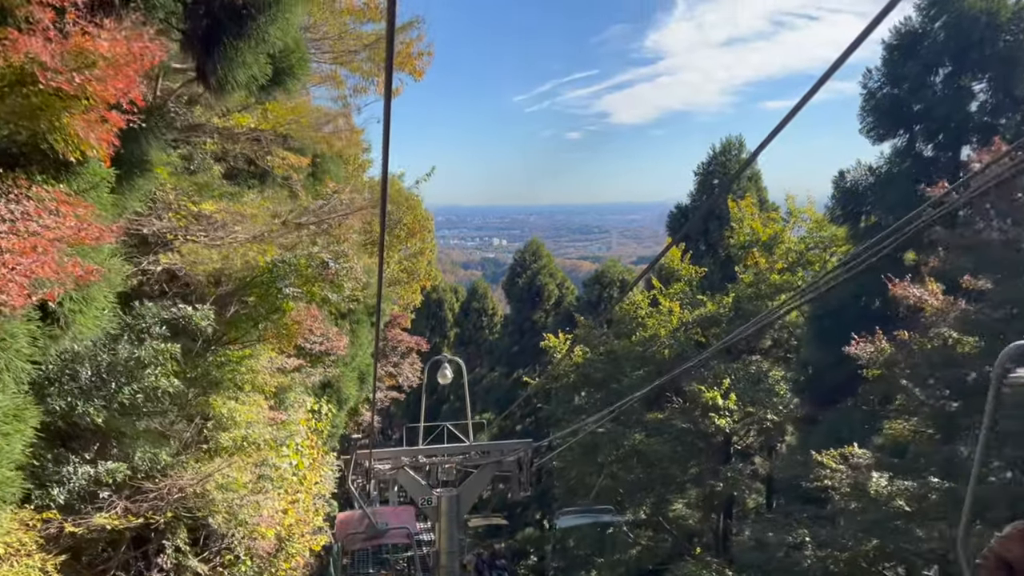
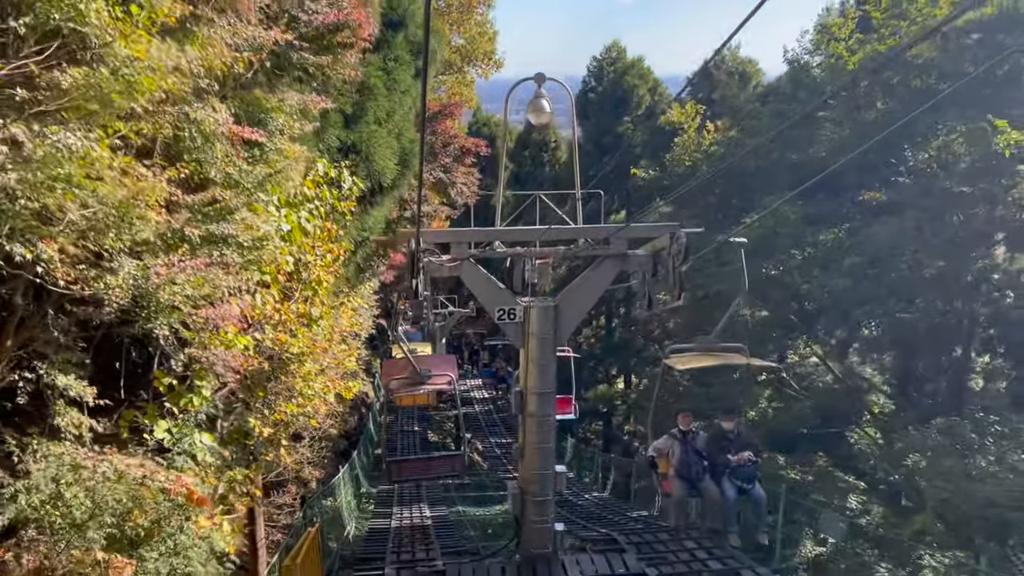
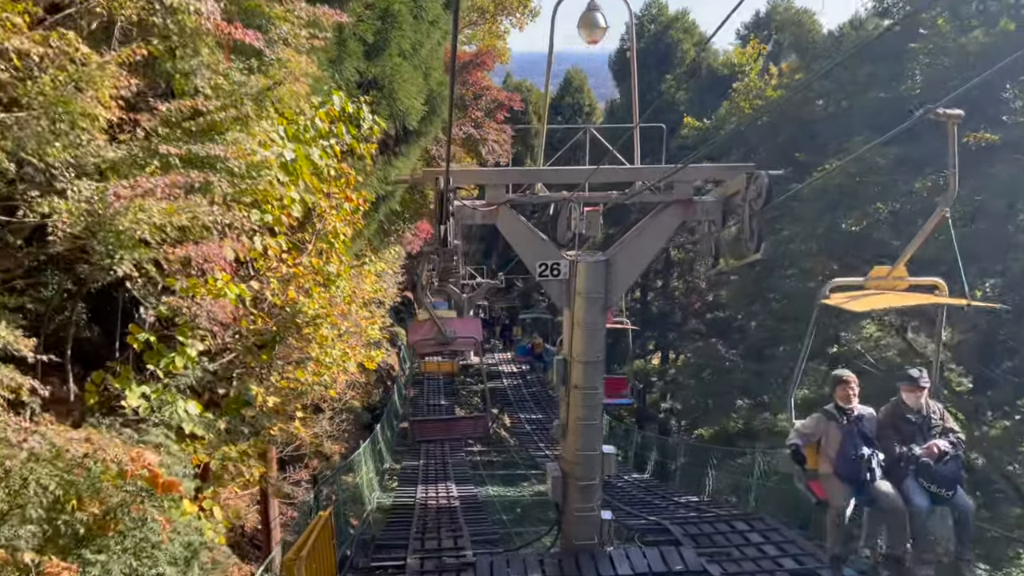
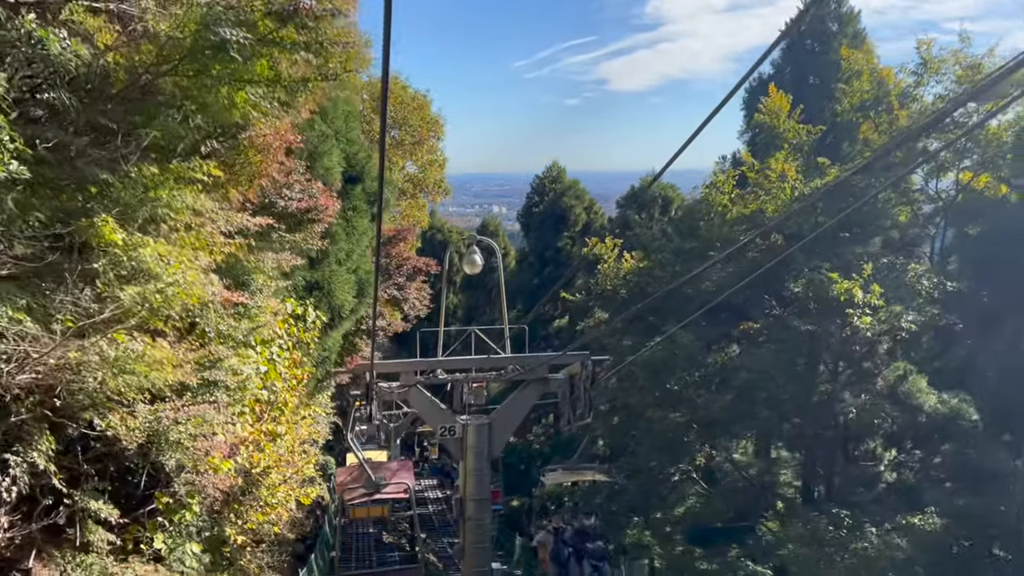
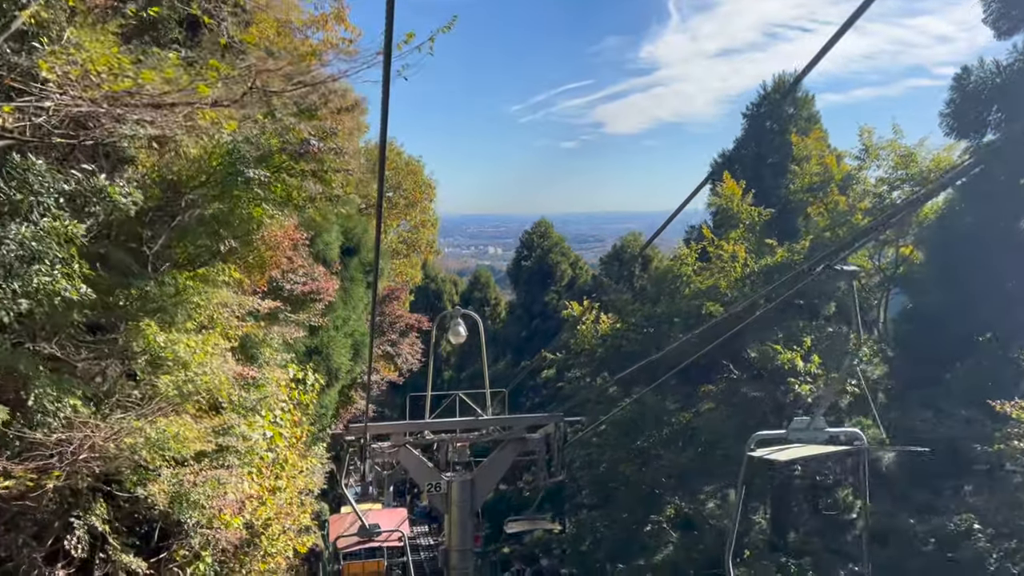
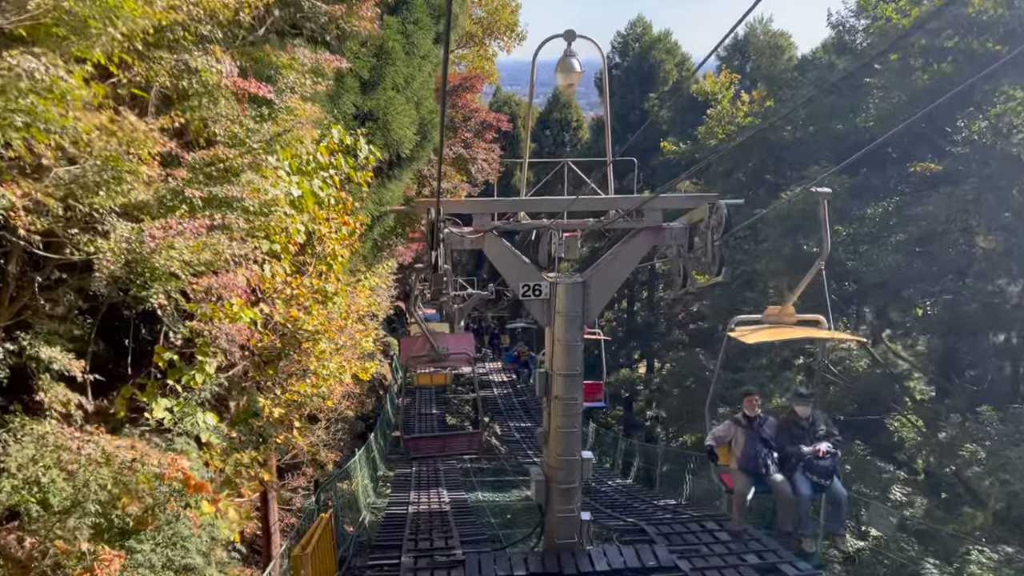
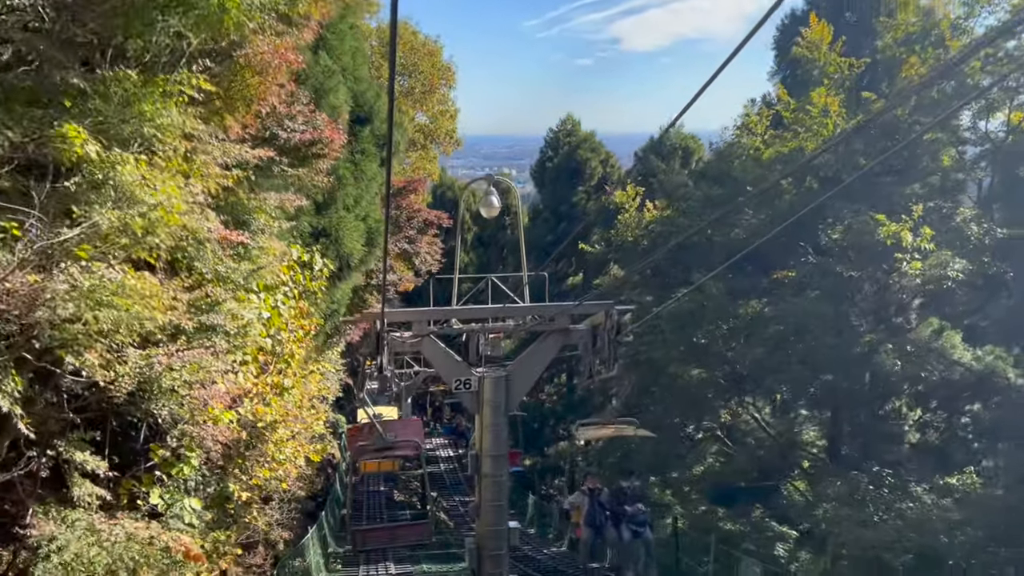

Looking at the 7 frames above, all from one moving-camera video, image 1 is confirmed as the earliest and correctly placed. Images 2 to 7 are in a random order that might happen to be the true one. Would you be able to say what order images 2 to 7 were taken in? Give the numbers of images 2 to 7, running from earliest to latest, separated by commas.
5, 4, 7, 2, 6, 3
